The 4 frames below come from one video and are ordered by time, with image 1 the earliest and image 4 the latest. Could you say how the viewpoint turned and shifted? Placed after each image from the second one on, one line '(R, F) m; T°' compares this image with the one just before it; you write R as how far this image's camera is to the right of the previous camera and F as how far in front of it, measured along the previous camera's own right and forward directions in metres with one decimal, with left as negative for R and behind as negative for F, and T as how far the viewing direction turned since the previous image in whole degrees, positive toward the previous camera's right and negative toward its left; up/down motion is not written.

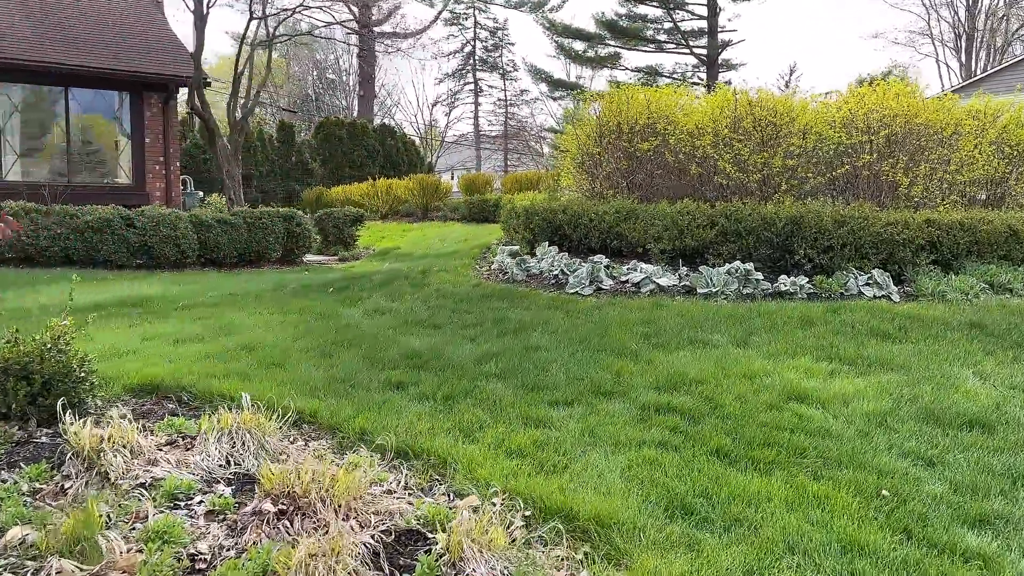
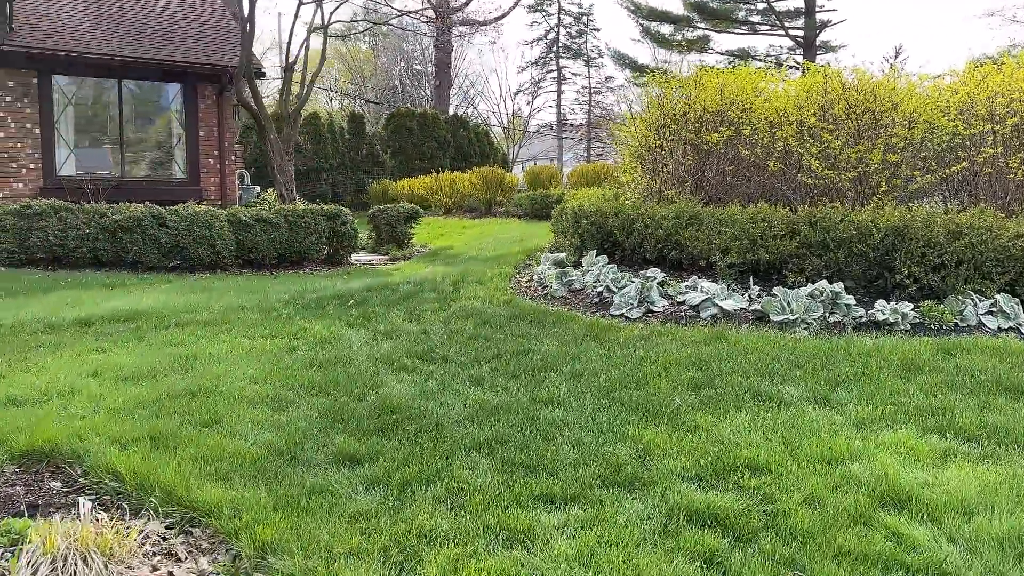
(+0.4, +1.0) m; -6°
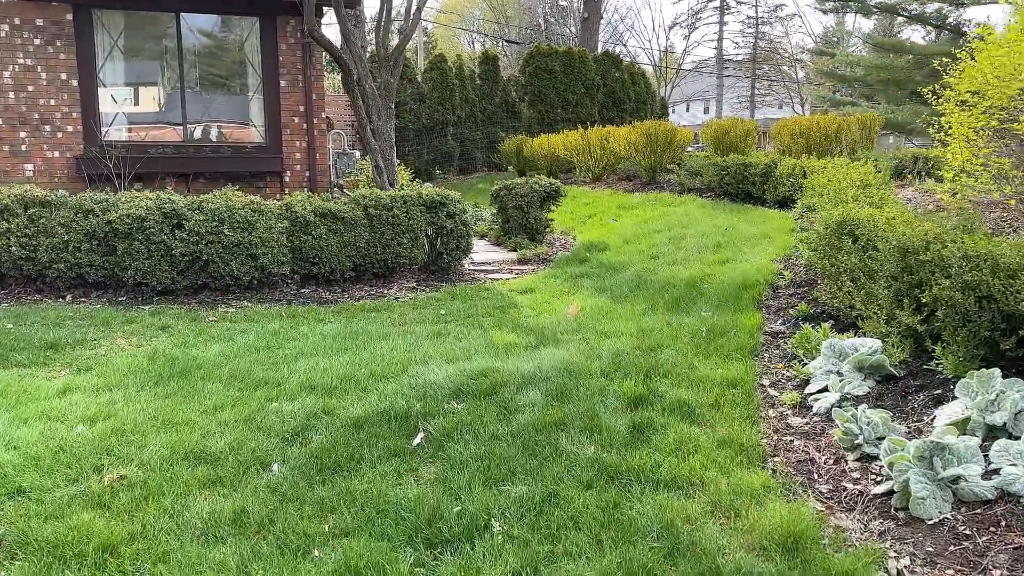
(-0.4, +3.7) m; -10°
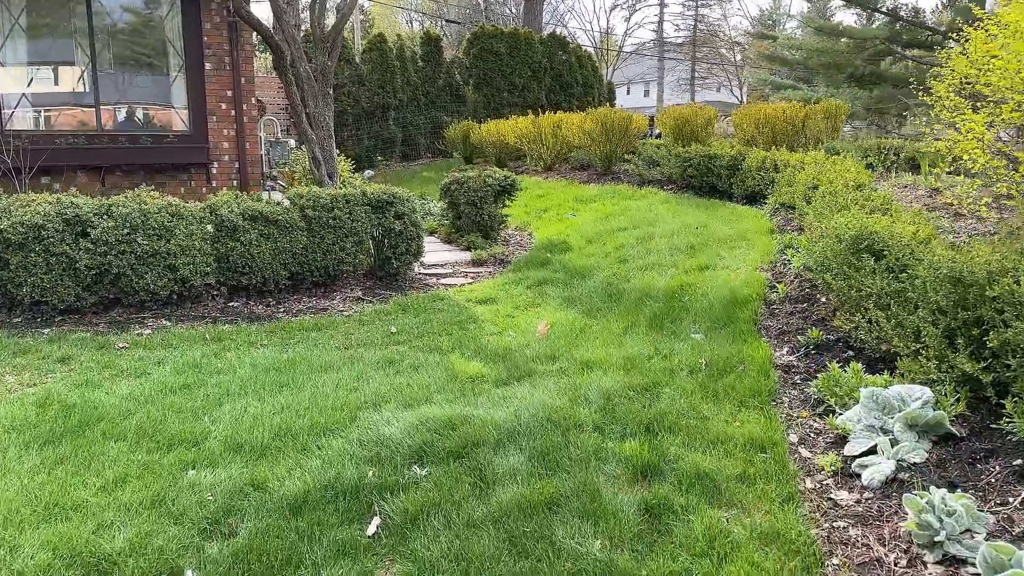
(-0.1, +0.7) m; +4°
